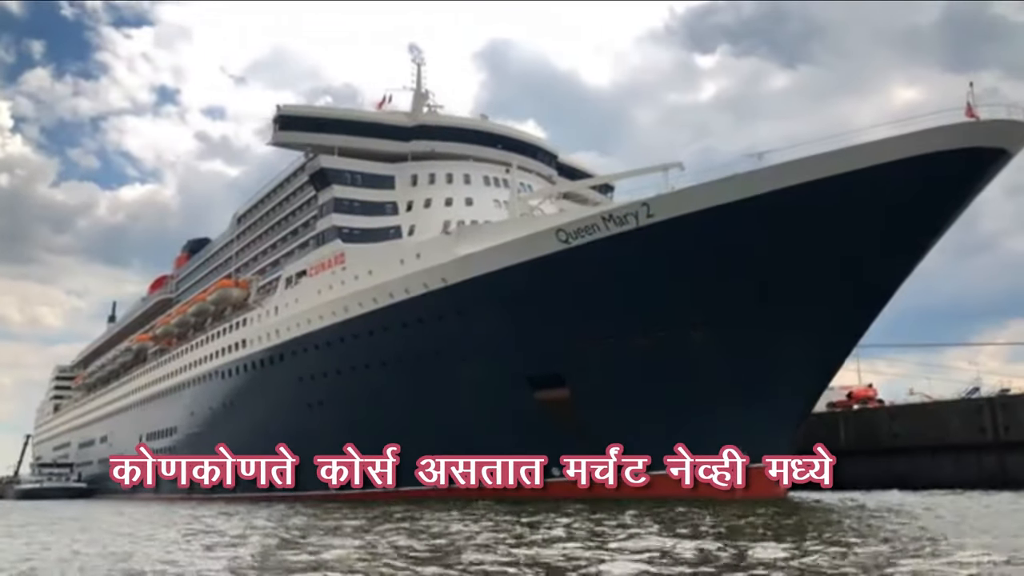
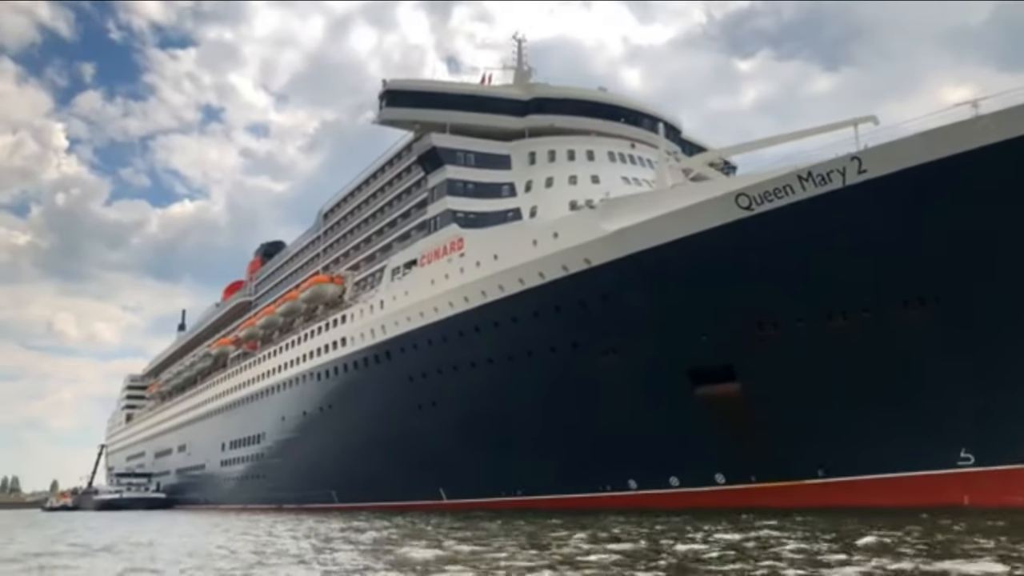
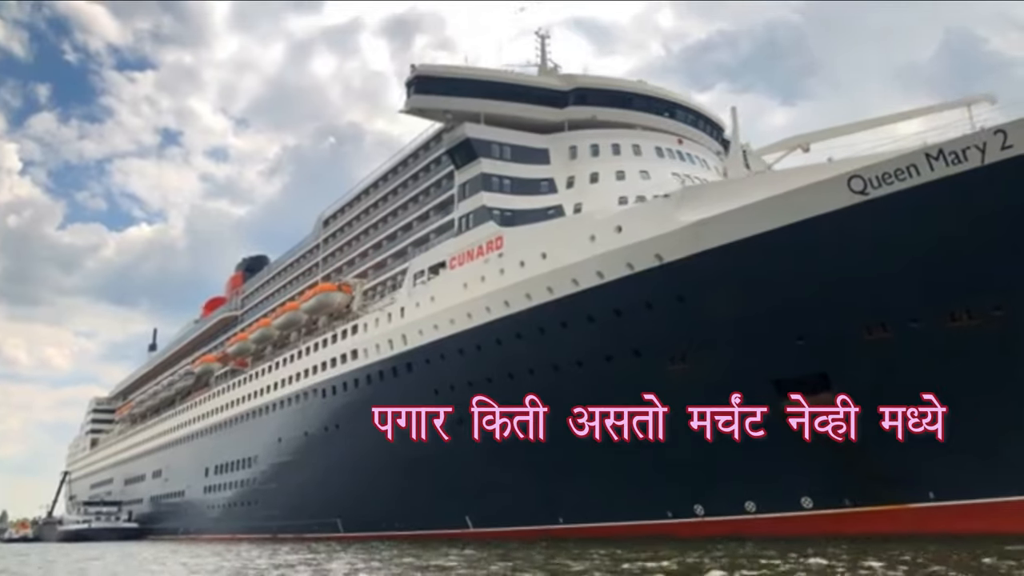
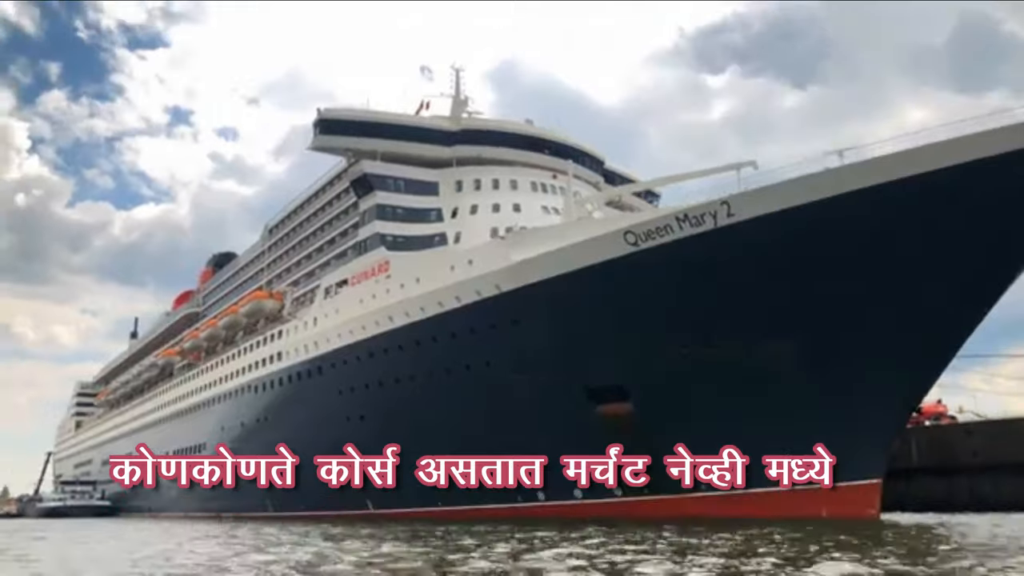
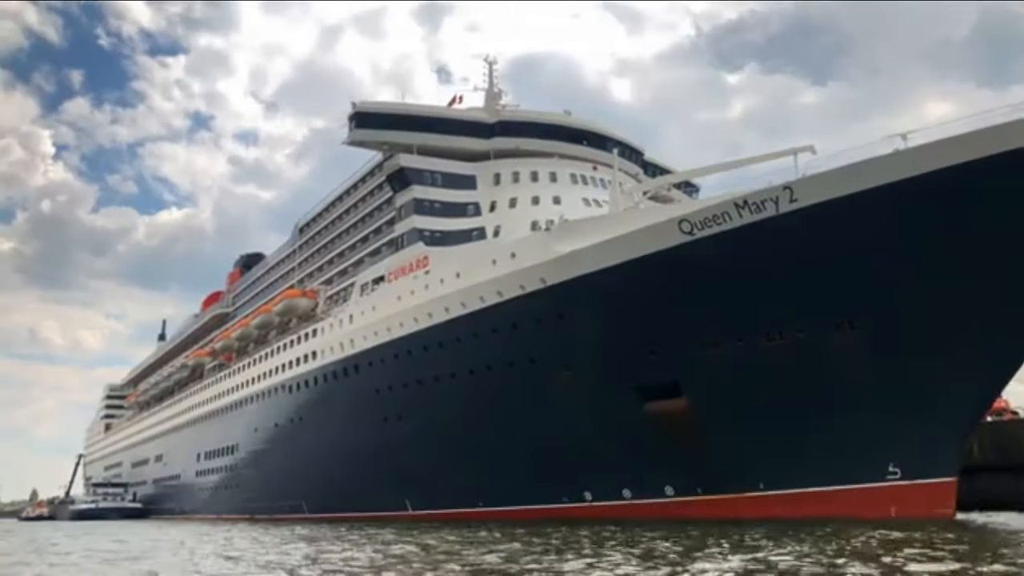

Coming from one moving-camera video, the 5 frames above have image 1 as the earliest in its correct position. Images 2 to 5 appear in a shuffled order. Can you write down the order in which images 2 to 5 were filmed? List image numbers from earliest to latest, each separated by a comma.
4, 5, 2, 3
